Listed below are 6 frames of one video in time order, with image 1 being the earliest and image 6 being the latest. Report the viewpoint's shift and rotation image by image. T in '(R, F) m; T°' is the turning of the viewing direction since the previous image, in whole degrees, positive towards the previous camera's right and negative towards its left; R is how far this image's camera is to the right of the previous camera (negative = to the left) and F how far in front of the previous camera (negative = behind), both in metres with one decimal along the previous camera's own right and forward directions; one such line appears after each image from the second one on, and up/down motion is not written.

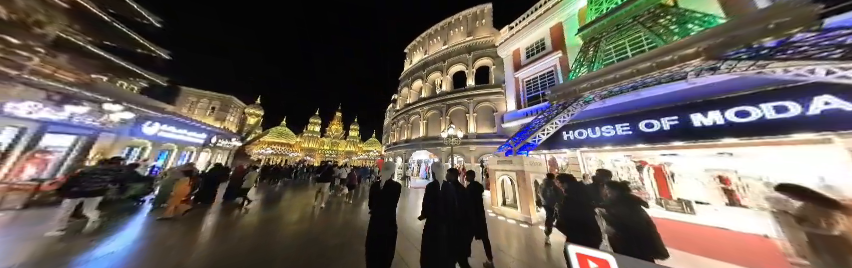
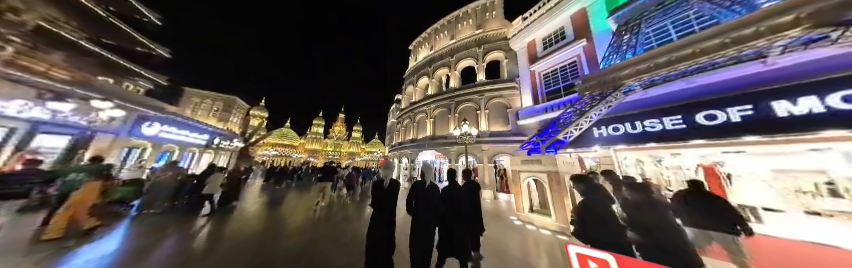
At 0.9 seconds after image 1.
(-0.3, +0.5) m; -1°
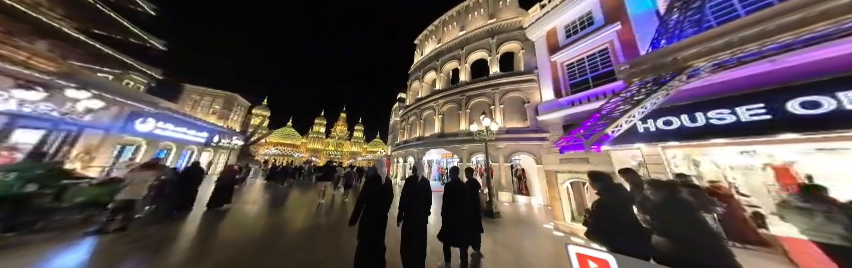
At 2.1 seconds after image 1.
(-0.4, +0.6) m; 0°
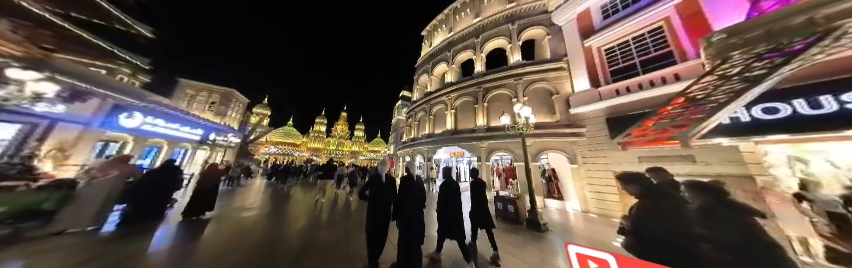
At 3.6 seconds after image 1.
(-0.6, +0.8) m; 0°
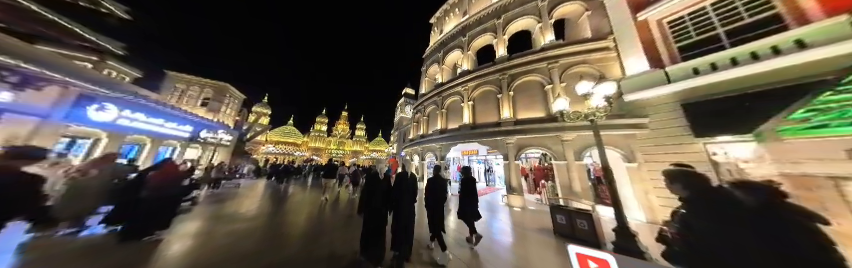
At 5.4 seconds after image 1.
(-0.7, +1.0) m; 0°
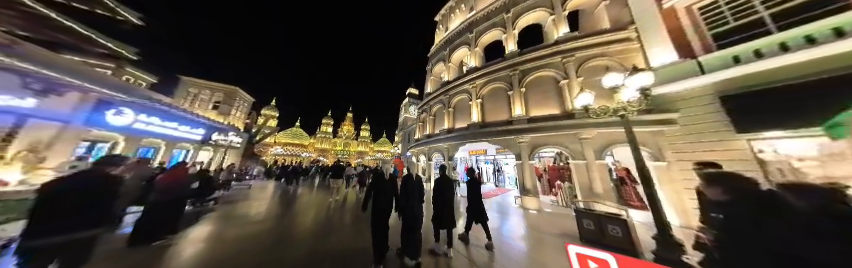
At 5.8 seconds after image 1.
(-0.2, +0.2) m; -2°
